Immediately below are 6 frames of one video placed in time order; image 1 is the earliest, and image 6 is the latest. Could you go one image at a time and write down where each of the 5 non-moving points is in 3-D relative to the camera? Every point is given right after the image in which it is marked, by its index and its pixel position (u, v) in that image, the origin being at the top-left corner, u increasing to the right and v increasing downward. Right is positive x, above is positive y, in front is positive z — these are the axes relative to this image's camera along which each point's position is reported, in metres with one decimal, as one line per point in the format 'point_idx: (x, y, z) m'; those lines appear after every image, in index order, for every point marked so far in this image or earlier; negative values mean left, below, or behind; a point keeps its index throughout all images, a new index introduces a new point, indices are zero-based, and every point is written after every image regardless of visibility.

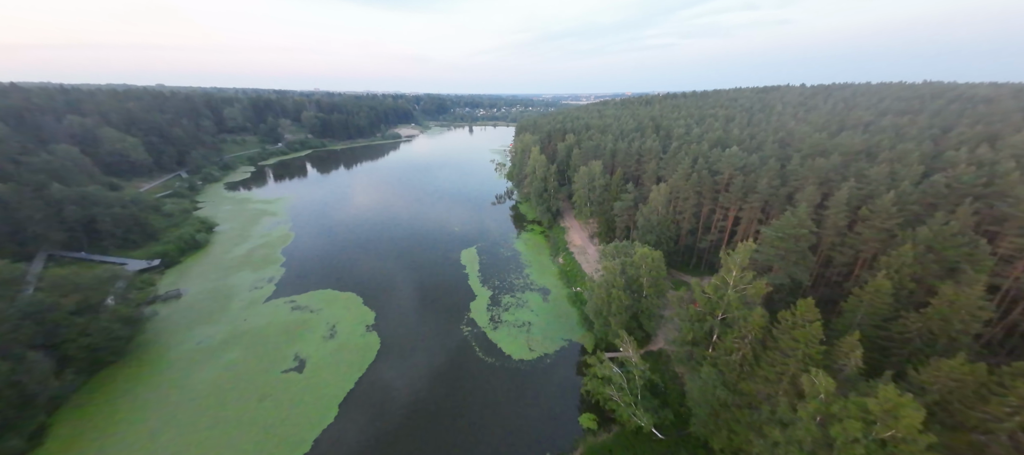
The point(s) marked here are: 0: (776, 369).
0: (+15.0, -8.1, +19.1) m
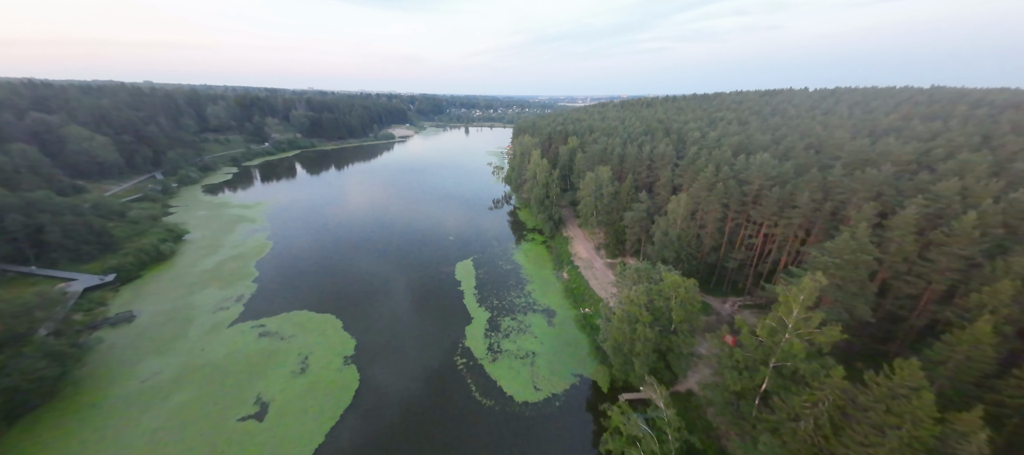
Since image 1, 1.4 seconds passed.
0: (+15.4, -9.7, +14.7) m
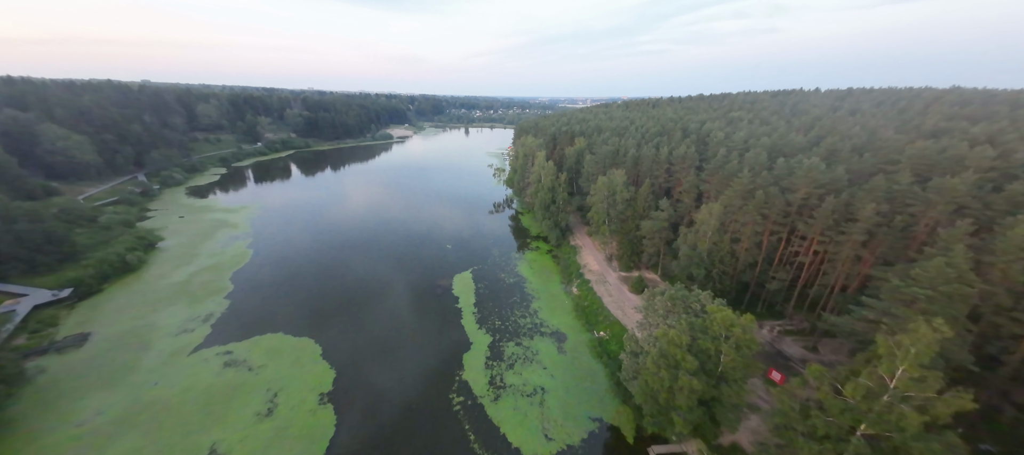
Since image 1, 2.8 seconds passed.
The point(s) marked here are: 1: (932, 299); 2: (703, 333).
0: (+15.9, -10.9, +10.0) m
1: (+22.8, -3.8, +18.2) m
2: (+10.9, -6.1, +19.2) m
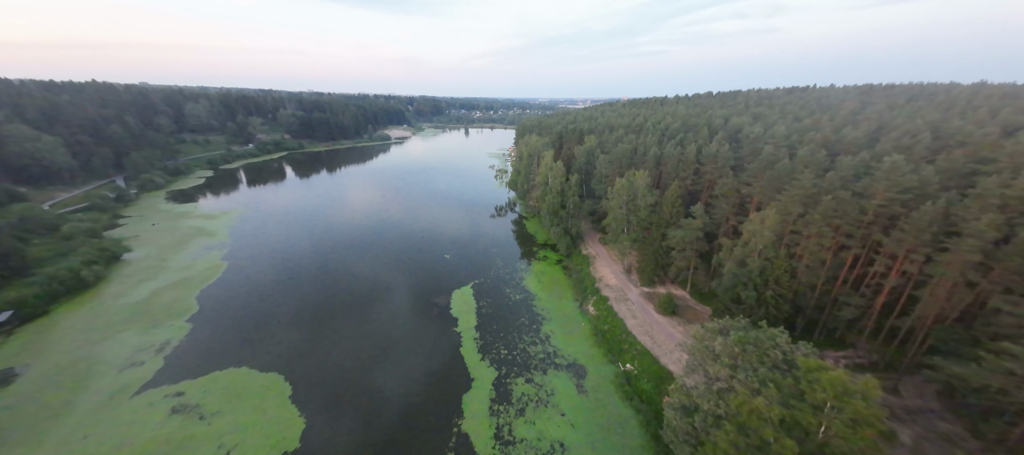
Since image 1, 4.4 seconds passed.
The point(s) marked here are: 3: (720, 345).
0: (+16.6, -11.8, +4.5) m
1: (+23.5, -4.7, +12.8) m
2: (+11.7, -7.0, +13.8) m
3: (+10.6, -6.0, +17.0) m
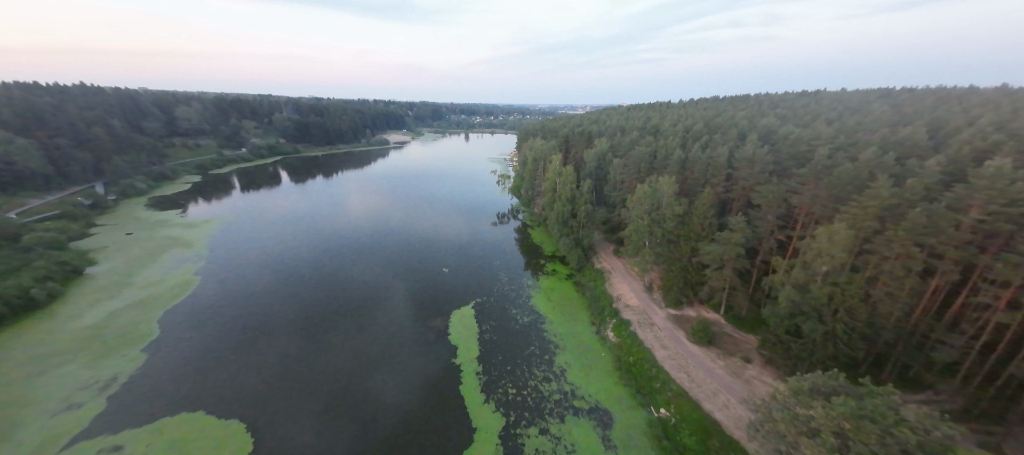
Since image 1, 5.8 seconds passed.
0: (+17.4, -12.6, -0.2) m
1: (+24.2, -5.7, +8.2) m
2: (+12.4, -8.0, +9.2) m
3: (+11.3, -7.0, +12.4) m
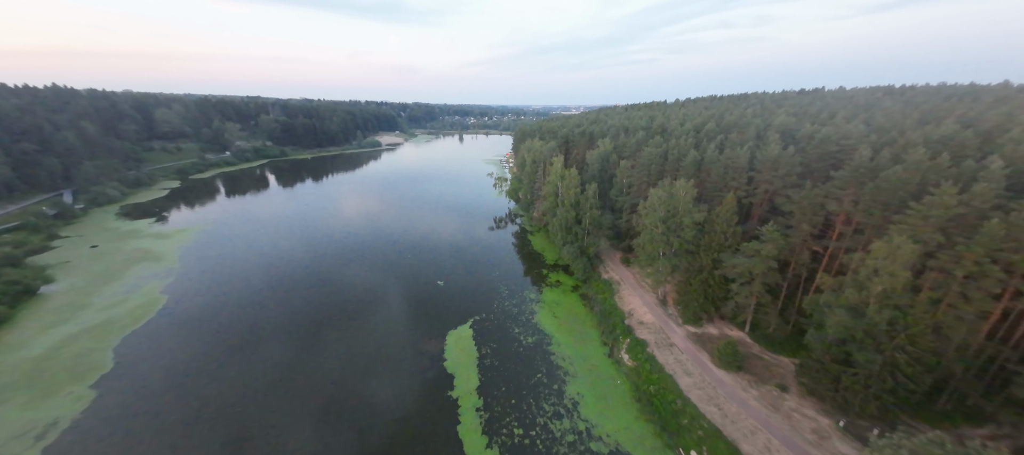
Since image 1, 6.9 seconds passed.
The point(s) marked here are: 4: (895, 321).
0: (+18.2, -13.3, -3.2) m
1: (+24.8, -6.3, +5.3) m
2: (+13.0, -8.8, +6.1) m
3: (+11.9, -7.8, +9.3) m
4: (+20.3, -4.9, +17.7) m
